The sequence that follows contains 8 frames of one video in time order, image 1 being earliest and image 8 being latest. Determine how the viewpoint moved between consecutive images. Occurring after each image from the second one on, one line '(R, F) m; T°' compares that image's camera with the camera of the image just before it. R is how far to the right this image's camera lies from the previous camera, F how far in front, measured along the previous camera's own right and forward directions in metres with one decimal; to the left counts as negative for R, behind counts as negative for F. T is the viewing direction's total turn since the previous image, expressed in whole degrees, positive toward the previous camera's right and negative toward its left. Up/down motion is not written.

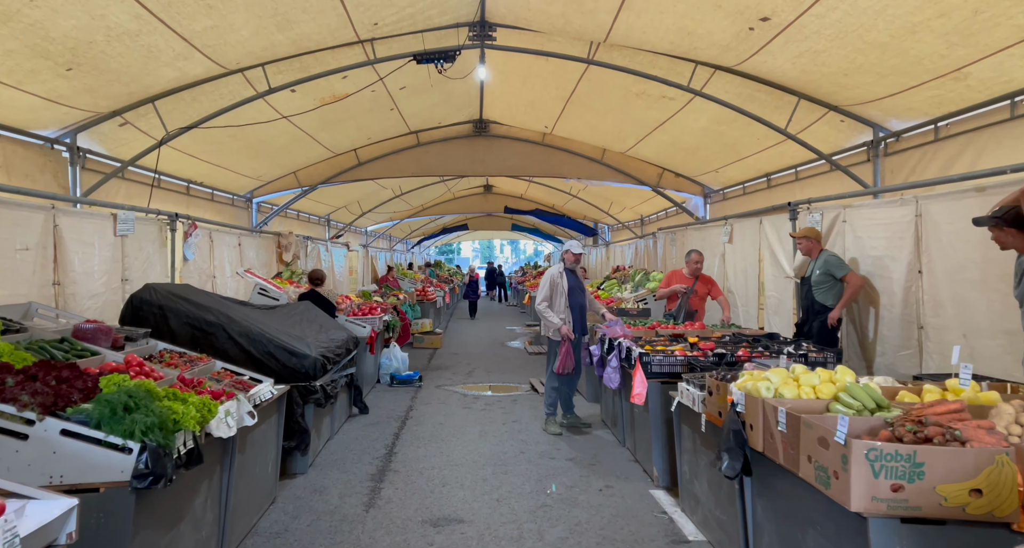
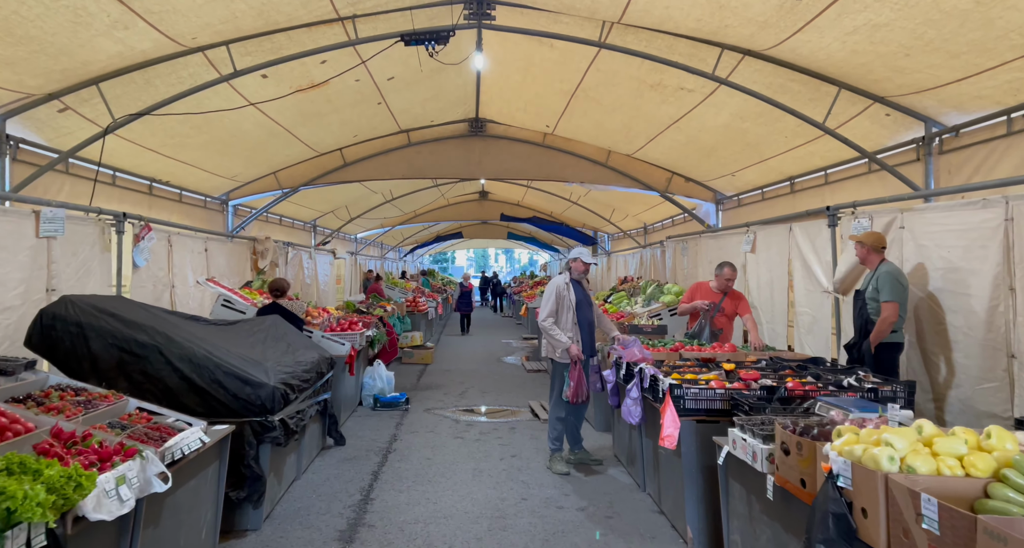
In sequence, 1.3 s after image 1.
(0.0, +0.8) m; +1°
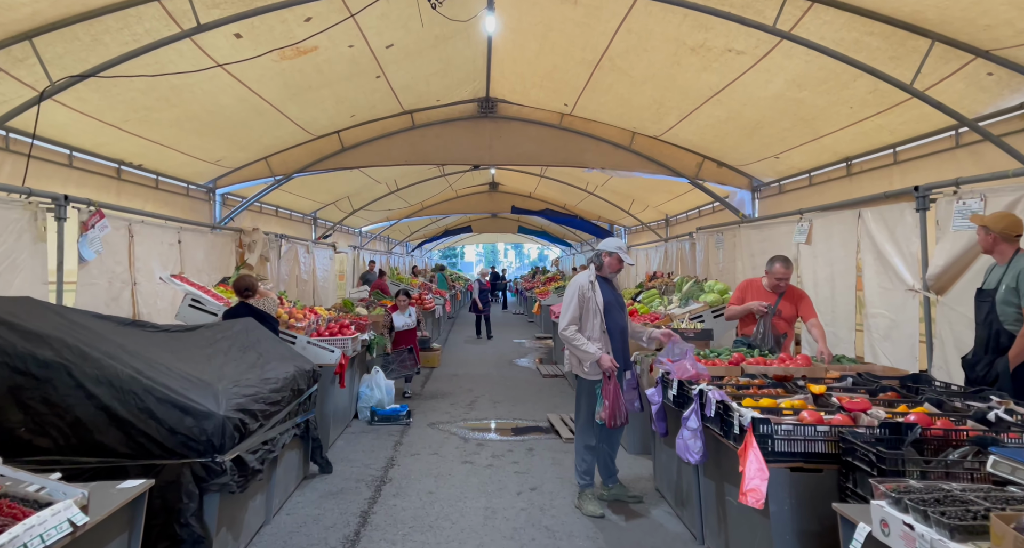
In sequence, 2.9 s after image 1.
(-0.1, +0.9) m; -1°
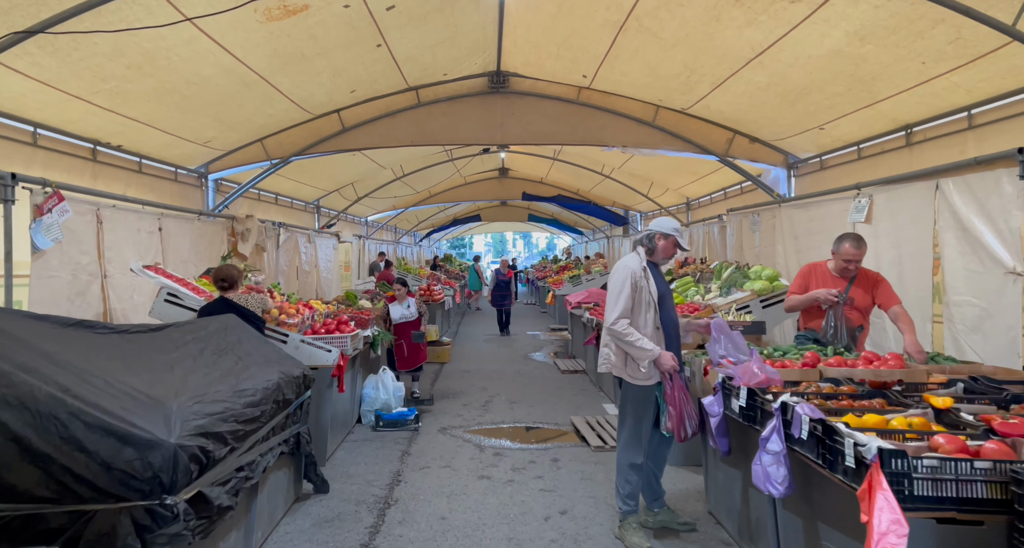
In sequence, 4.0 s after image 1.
(-0.1, +0.7) m; -1°
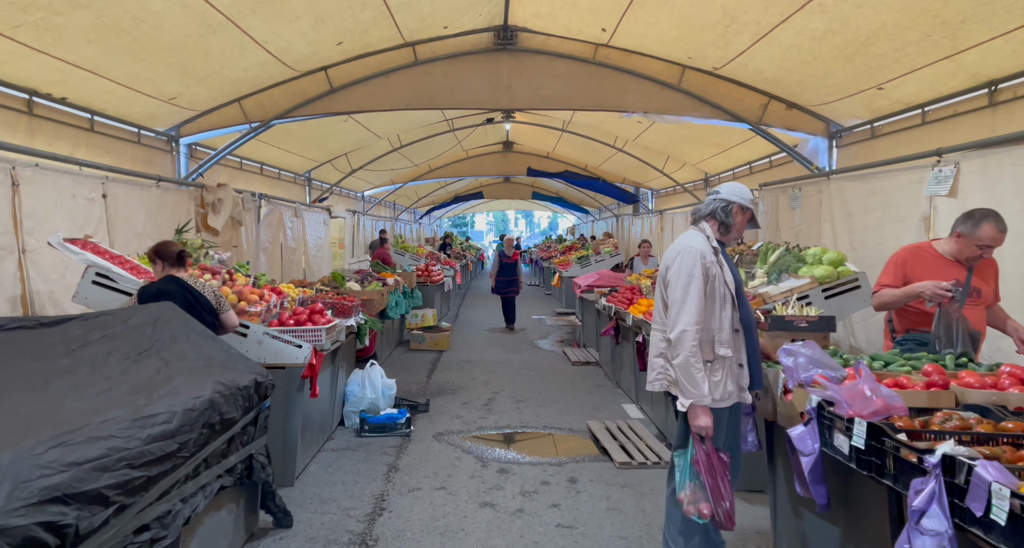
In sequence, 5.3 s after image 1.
(-0.1, +0.8) m; 0°
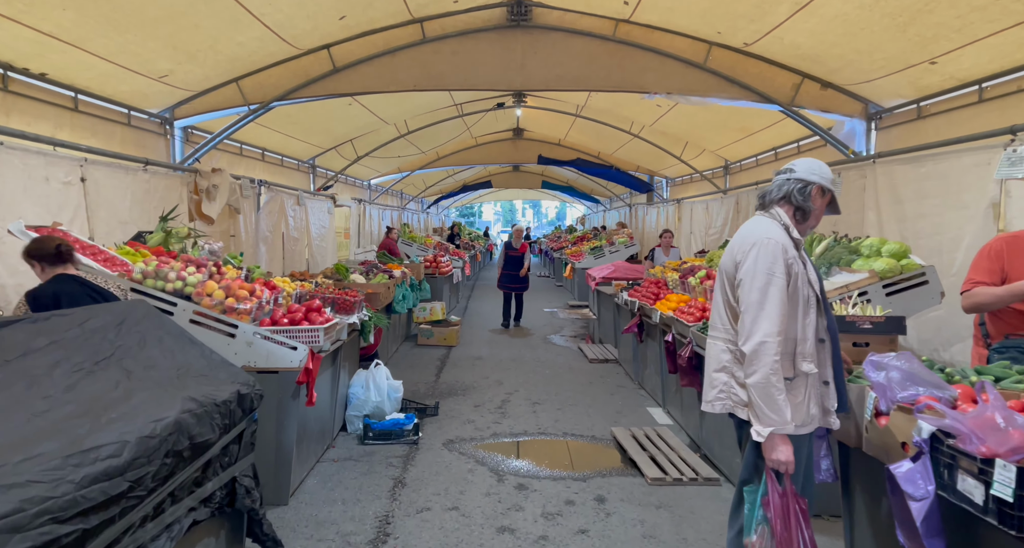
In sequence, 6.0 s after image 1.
(-0.1, +0.4) m; -1°
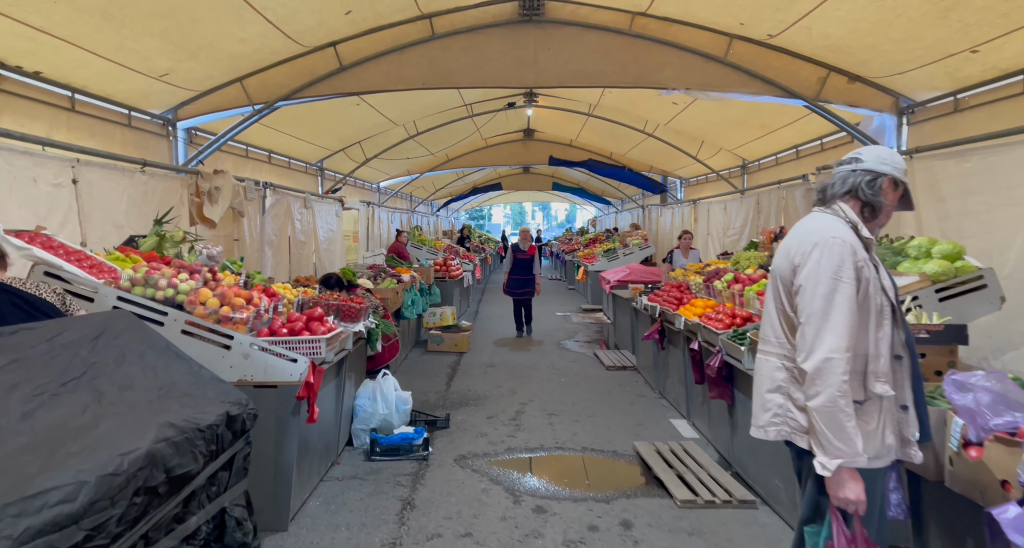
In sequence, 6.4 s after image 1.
(0.0, +0.3) m; -1°
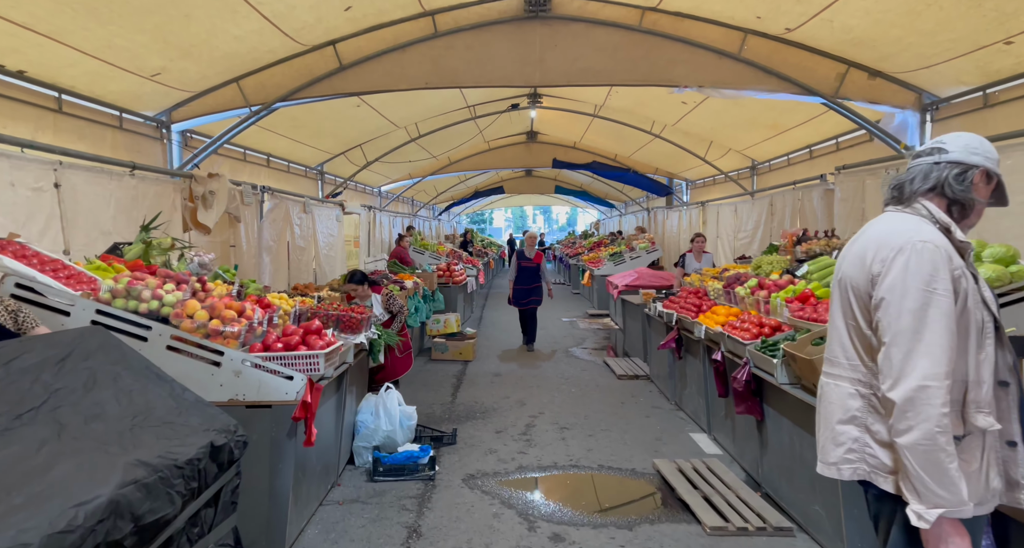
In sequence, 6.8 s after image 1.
(-0.1, +0.3) m; 0°
